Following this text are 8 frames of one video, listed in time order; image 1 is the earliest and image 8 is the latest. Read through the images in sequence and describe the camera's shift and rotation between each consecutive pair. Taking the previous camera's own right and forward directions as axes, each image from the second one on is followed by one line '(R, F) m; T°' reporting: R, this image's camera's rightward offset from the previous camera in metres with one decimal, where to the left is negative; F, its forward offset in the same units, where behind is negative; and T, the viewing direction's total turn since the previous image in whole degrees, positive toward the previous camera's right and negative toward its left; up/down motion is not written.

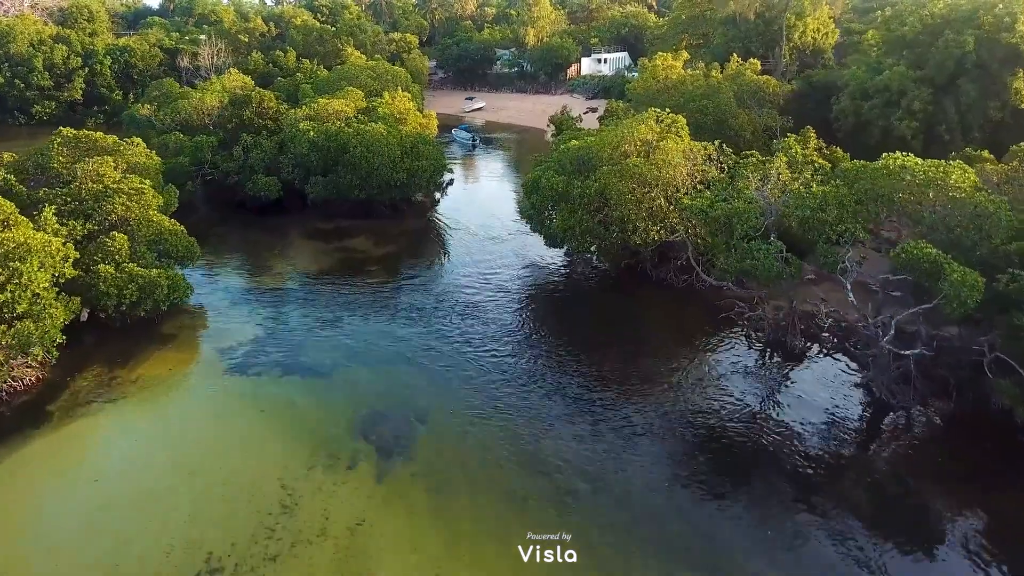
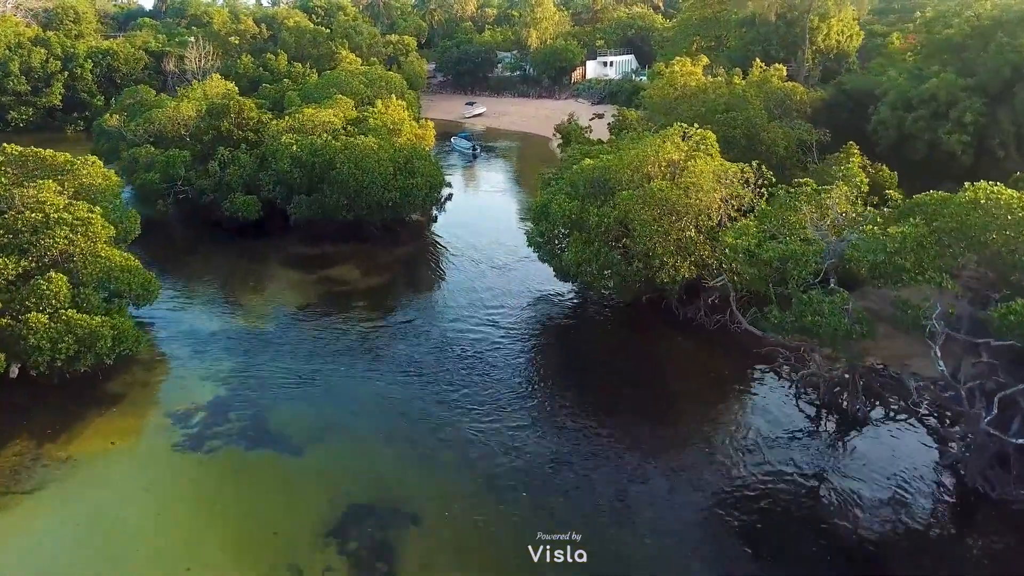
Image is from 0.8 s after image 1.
(-0.2, +4.3) m; 0°
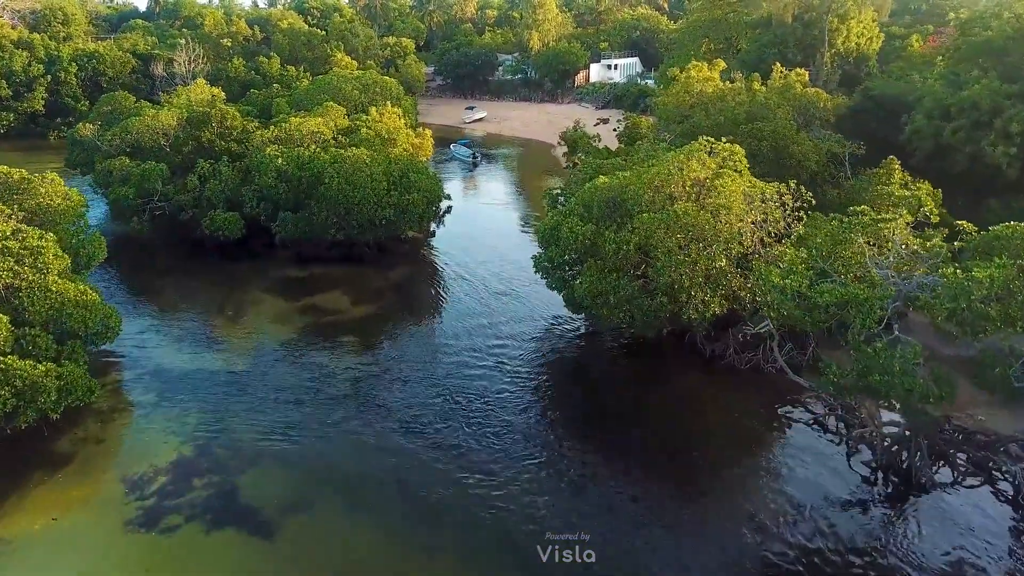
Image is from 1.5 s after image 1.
(-0.2, +3.2) m; 0°
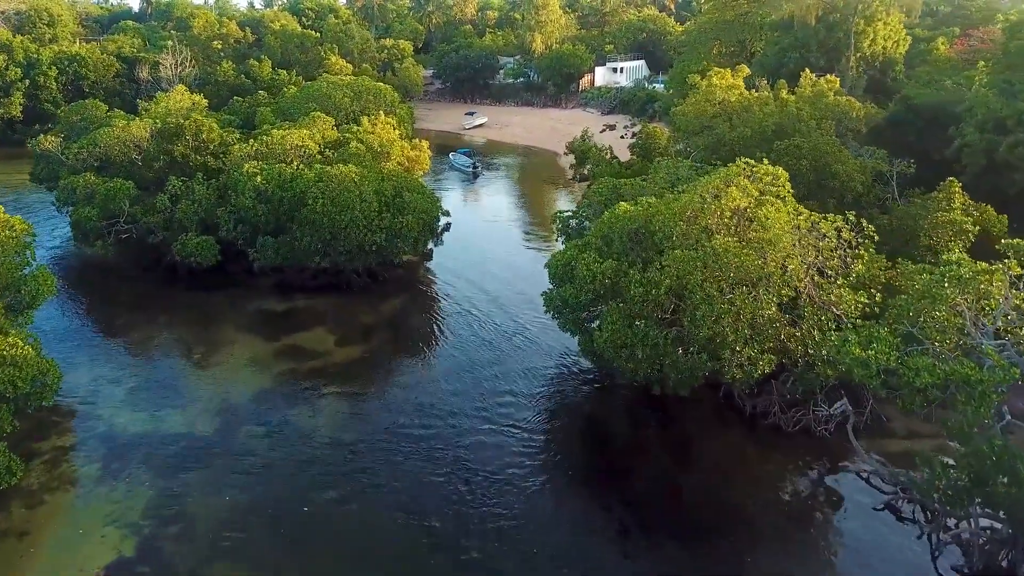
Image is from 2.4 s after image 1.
(-0.3, +3.8) m; 0°
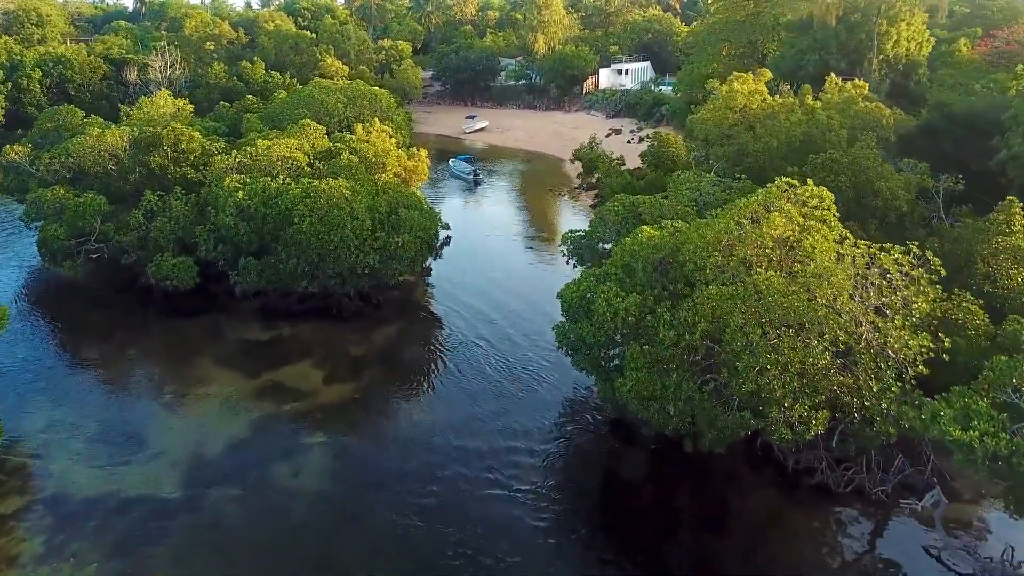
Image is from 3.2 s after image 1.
(-0.3, +2.9) m; 0°
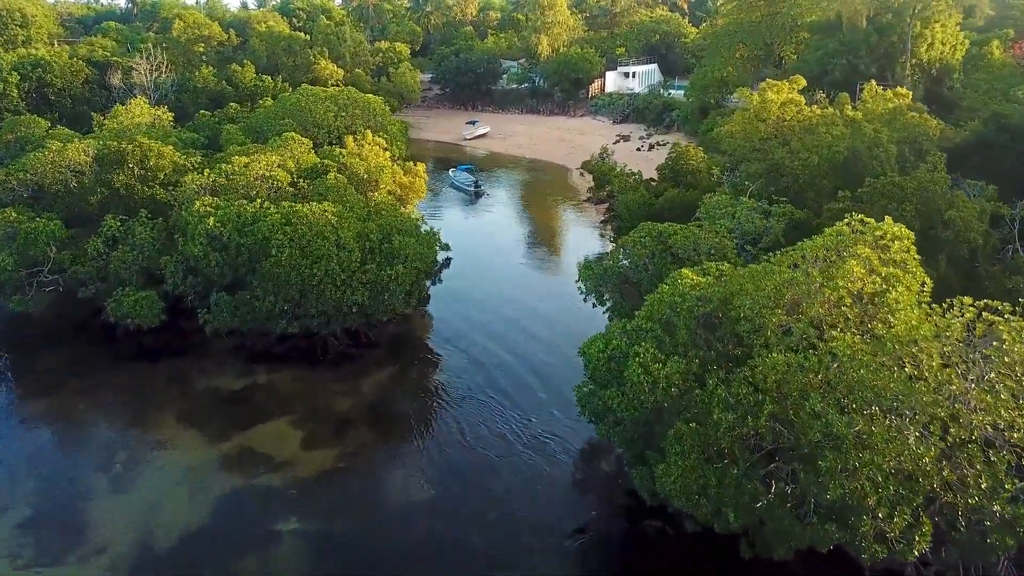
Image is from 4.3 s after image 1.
(-0.3, +3.7) m; 0°
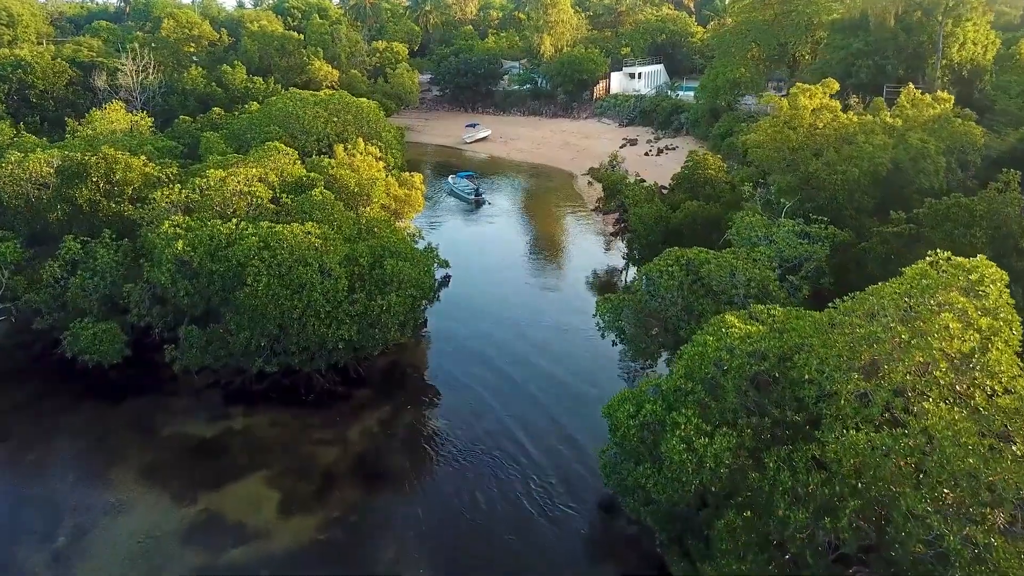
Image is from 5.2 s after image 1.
(-0.2, +3.0) m; 0°
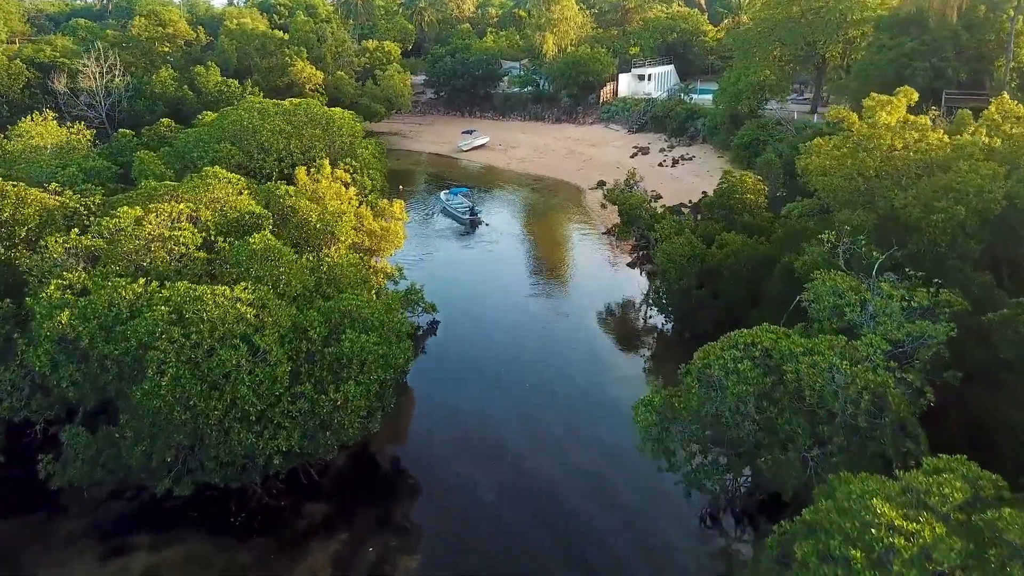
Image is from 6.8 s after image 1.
(0.0, +6.2) m; 0°
